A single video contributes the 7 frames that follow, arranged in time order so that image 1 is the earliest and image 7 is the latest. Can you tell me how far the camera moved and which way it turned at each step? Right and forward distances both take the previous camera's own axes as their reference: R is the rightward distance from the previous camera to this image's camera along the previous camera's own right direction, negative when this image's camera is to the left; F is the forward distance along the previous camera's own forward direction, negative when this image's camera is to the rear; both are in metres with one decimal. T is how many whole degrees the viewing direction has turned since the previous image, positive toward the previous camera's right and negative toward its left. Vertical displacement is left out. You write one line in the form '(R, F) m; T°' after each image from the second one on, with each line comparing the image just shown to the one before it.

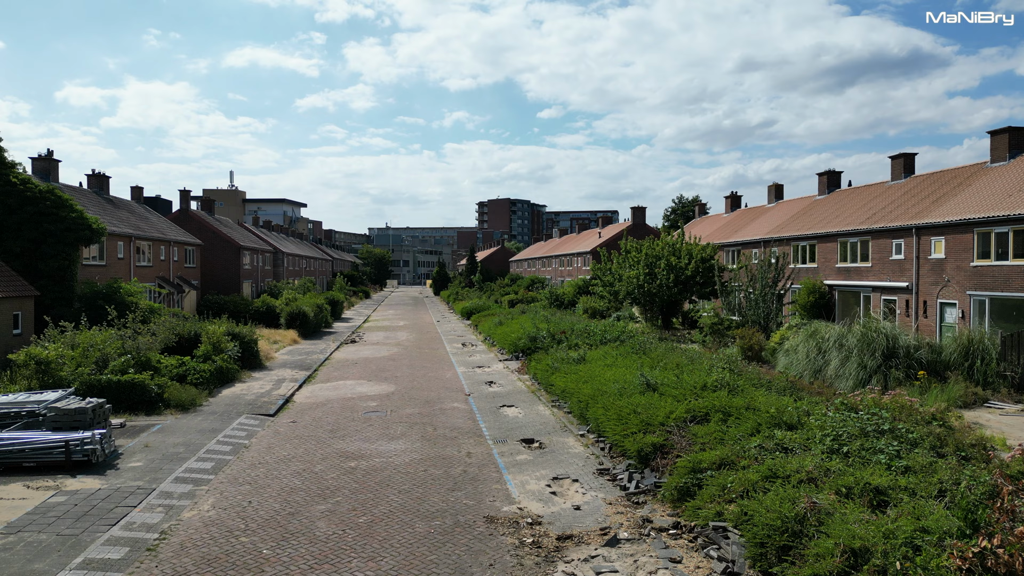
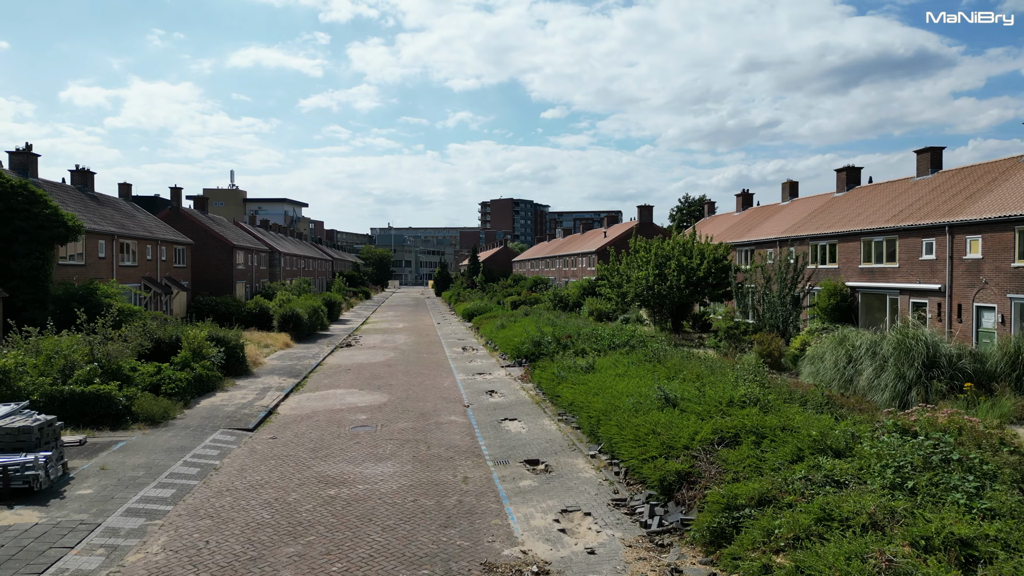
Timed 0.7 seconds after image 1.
(0.0, +1.3) m; 0°
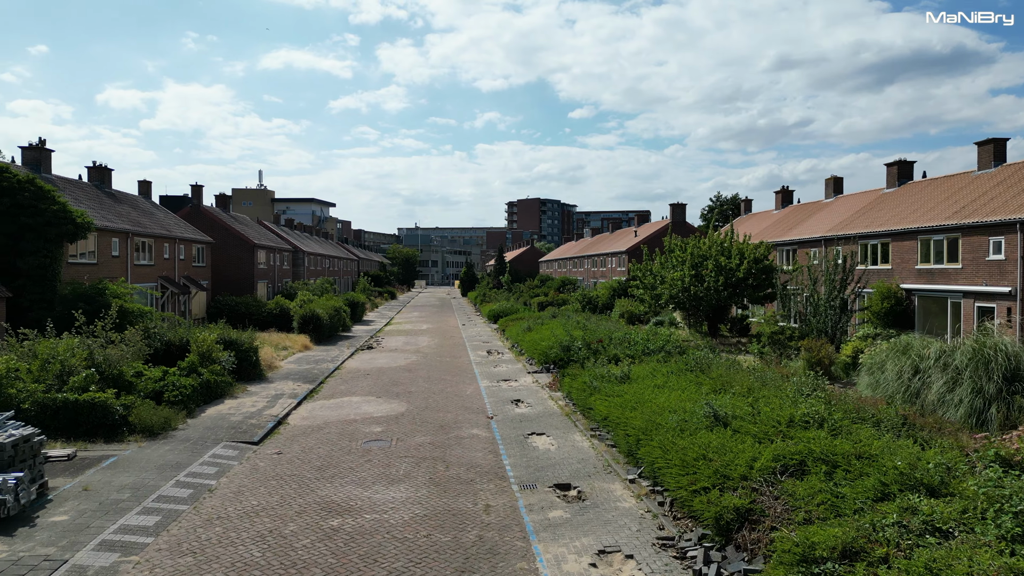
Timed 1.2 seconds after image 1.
(0.0, +1.3) m; -2°
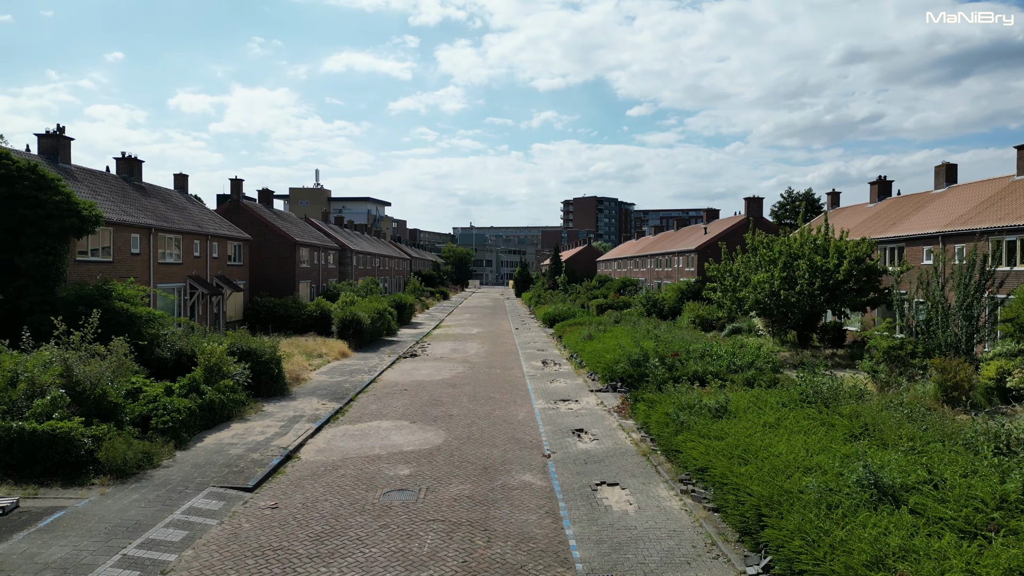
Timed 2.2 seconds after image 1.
(-0.1, +2.9) m; -4°
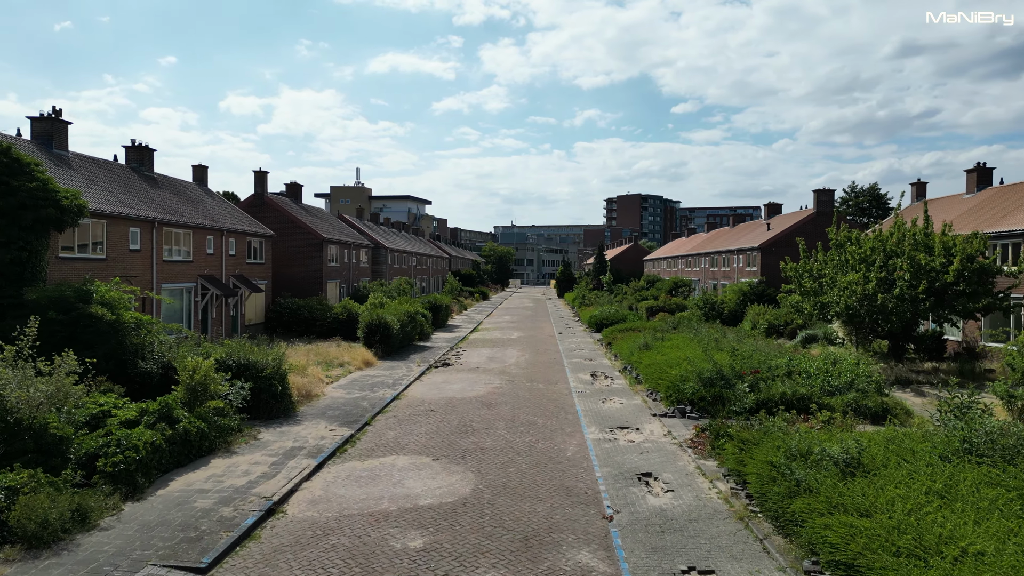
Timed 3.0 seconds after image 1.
(-0.1, +2.8) m; -3°
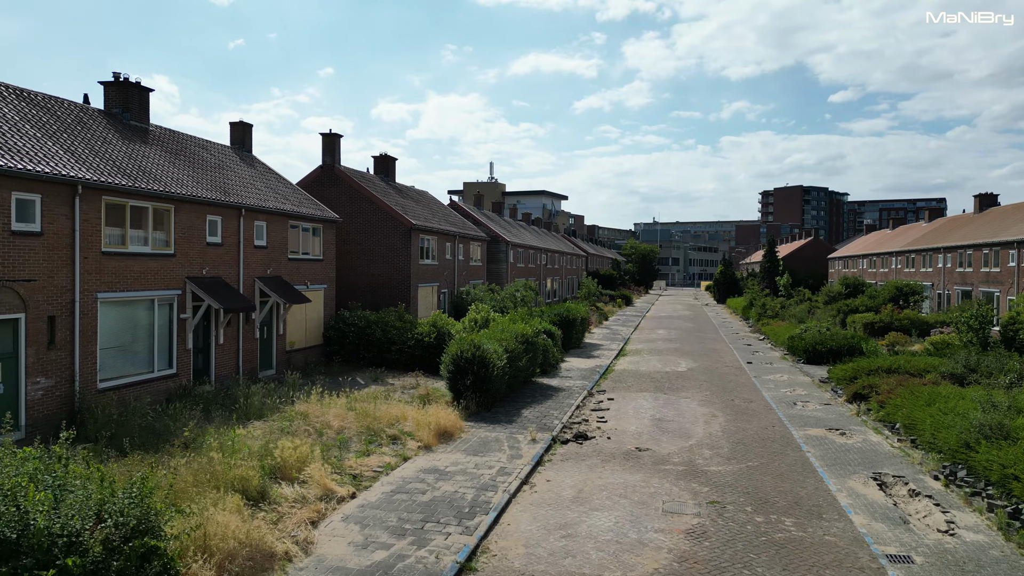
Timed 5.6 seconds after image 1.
(-0.9, +9.6) m; -11°
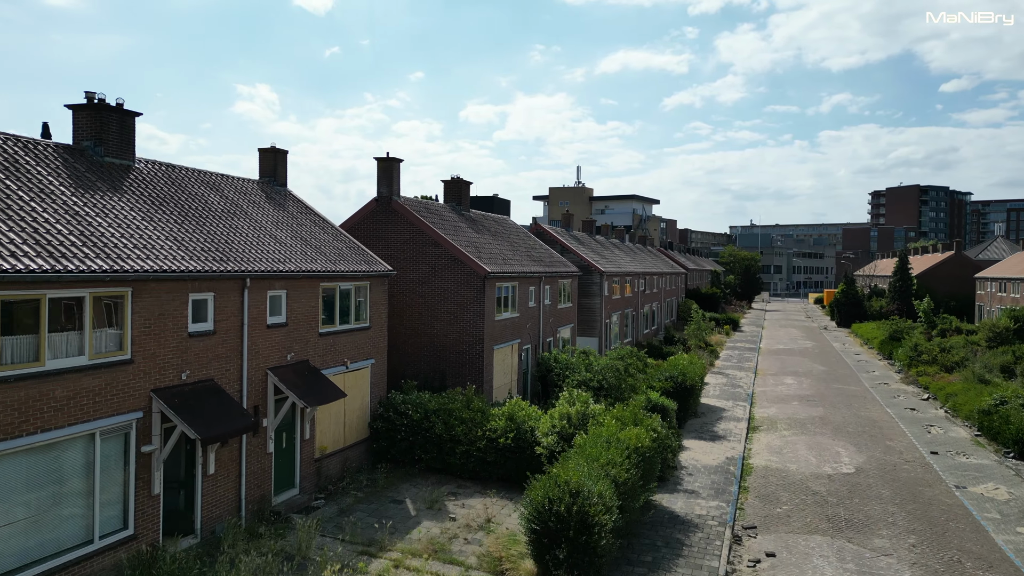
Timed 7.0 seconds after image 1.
(-0.4, +4.8) m; -7°
